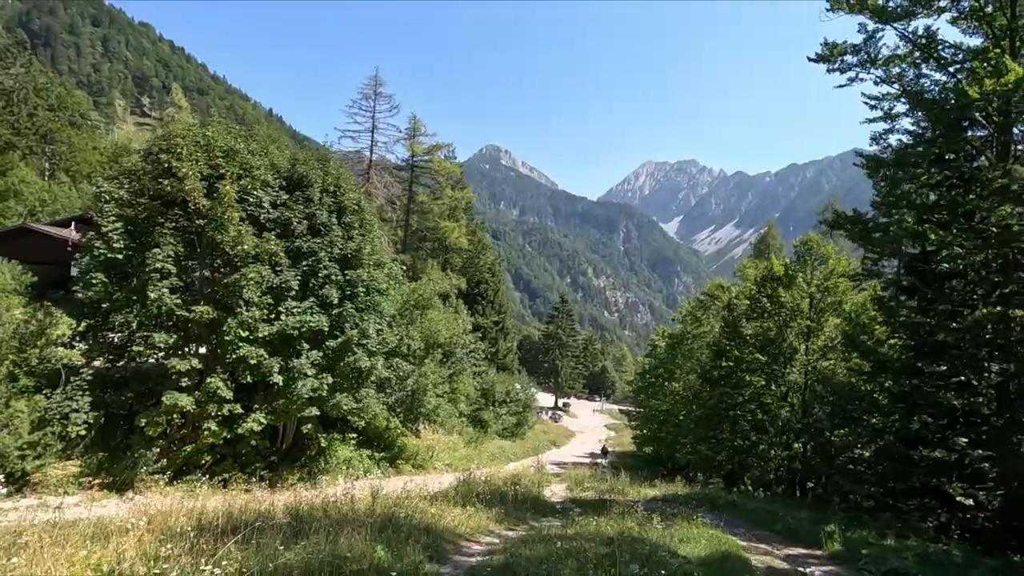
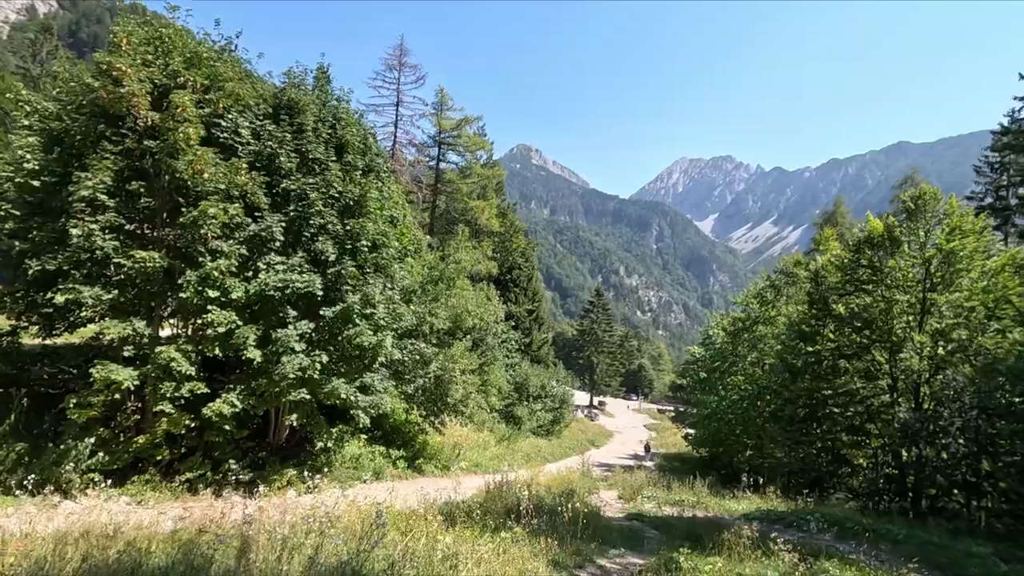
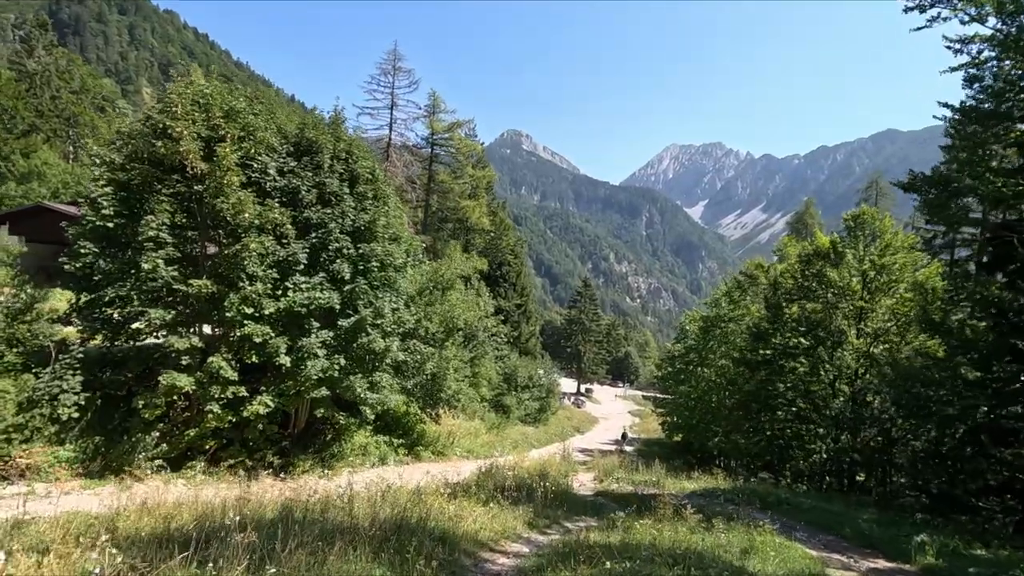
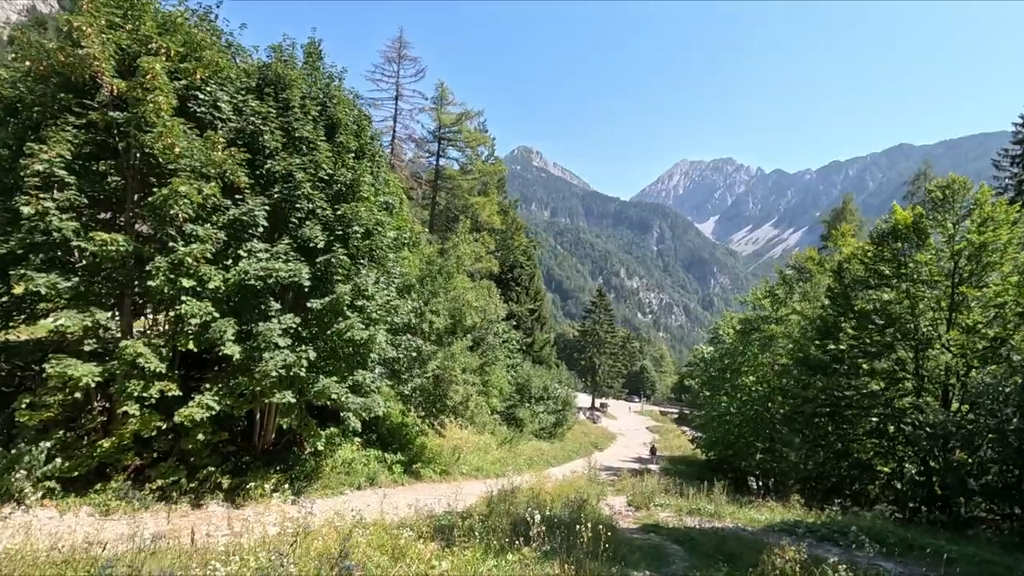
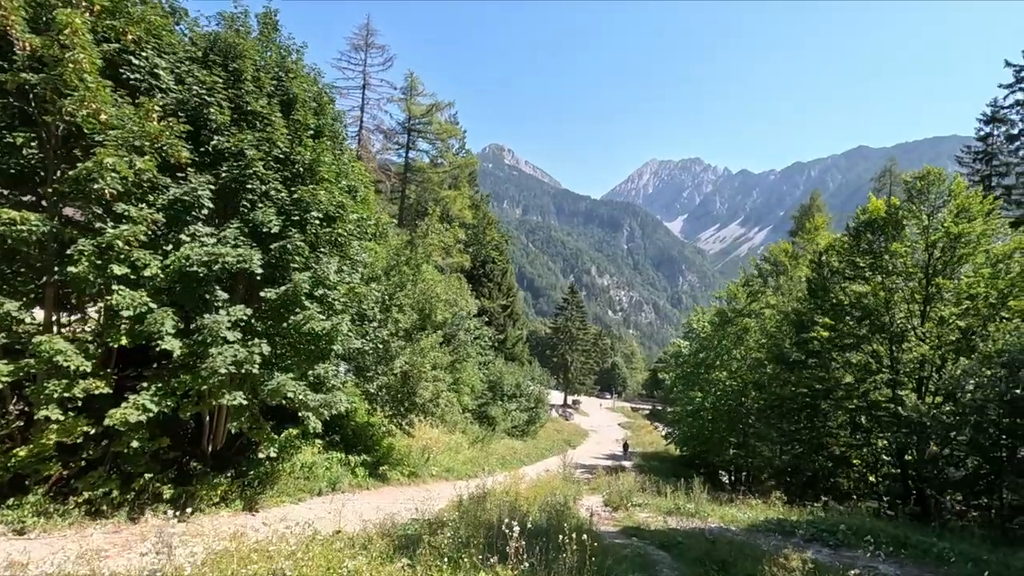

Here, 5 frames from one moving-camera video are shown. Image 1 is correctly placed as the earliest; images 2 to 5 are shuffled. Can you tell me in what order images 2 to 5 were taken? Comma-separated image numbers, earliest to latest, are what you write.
3, 2, 4, 5
